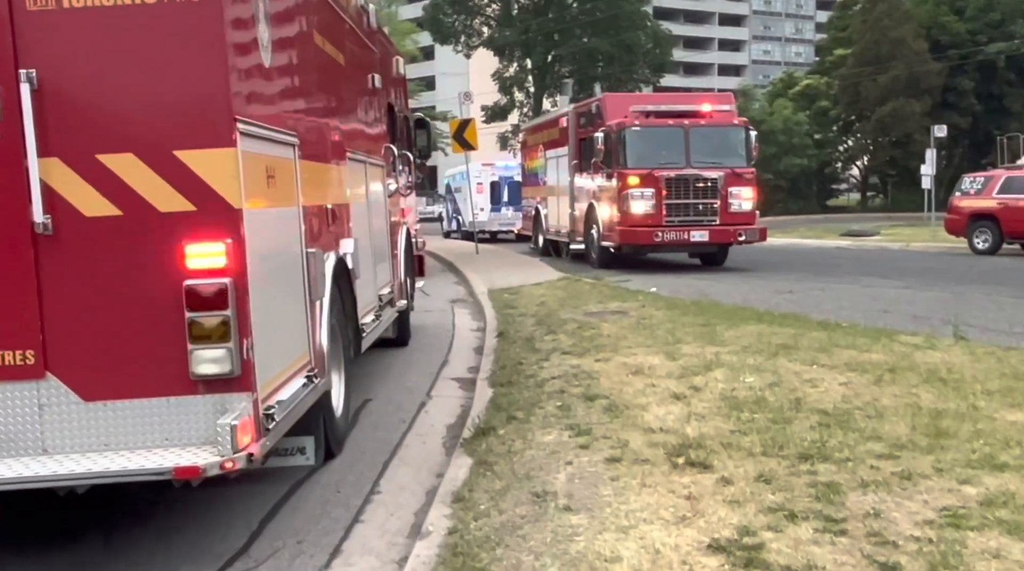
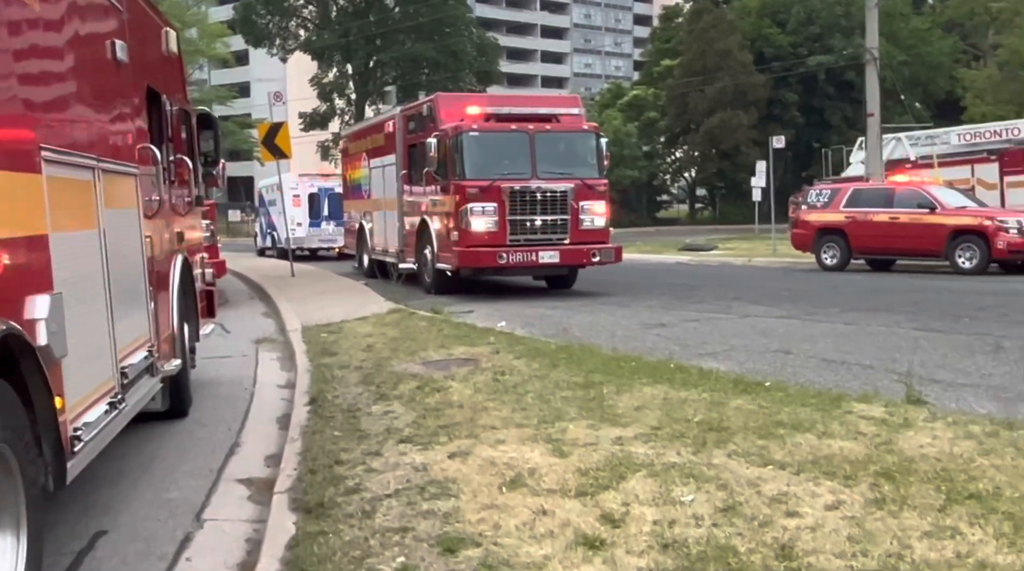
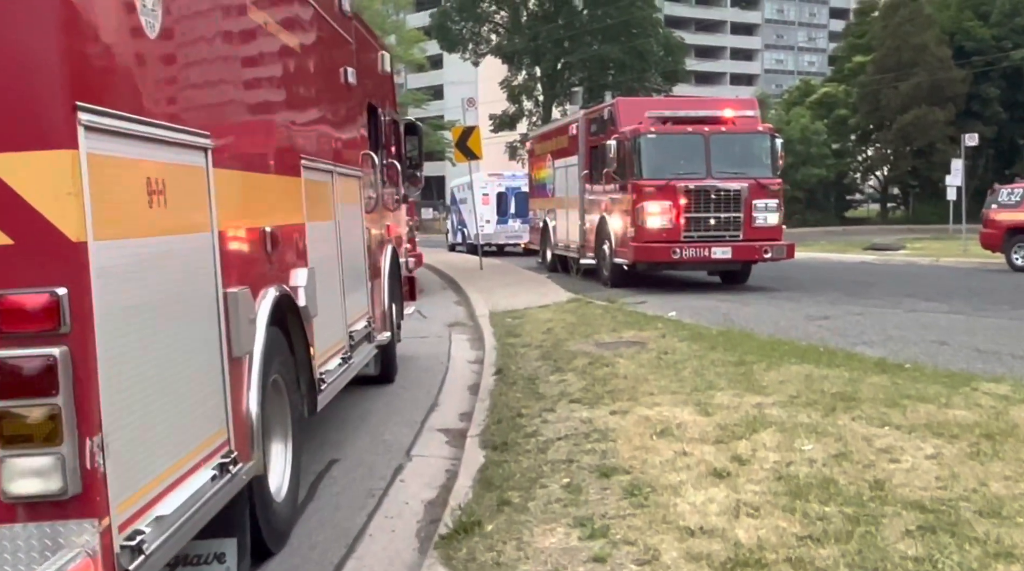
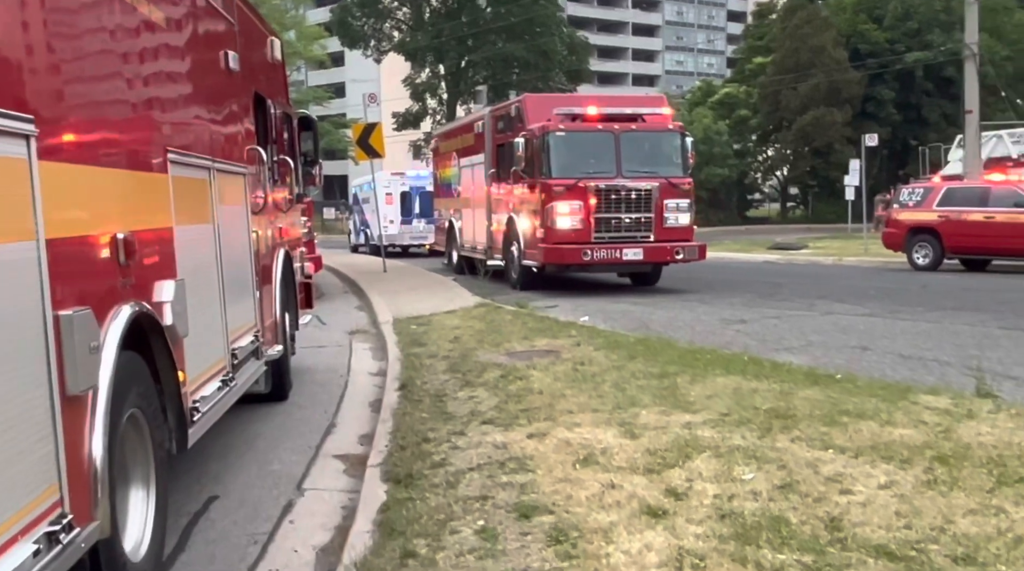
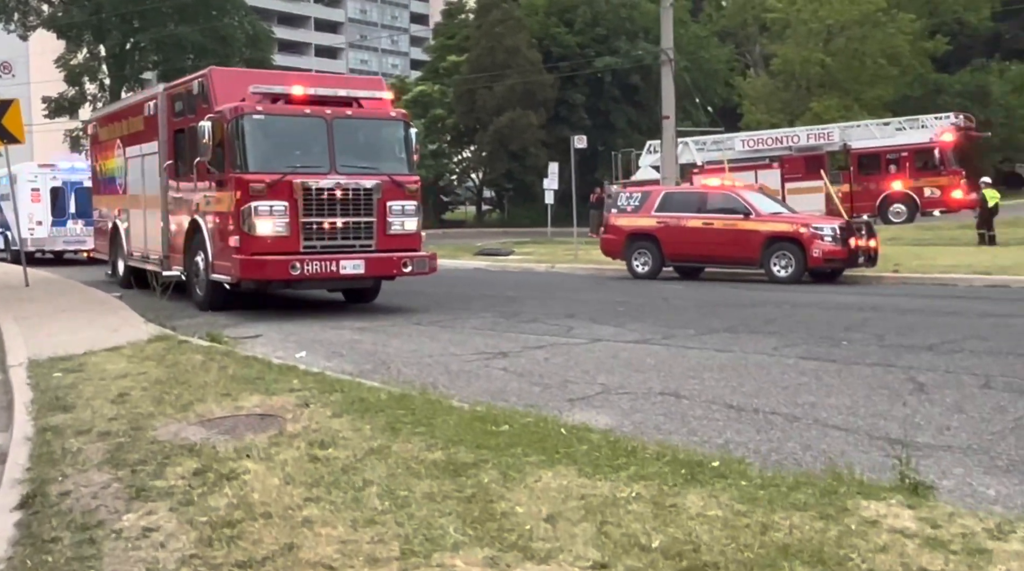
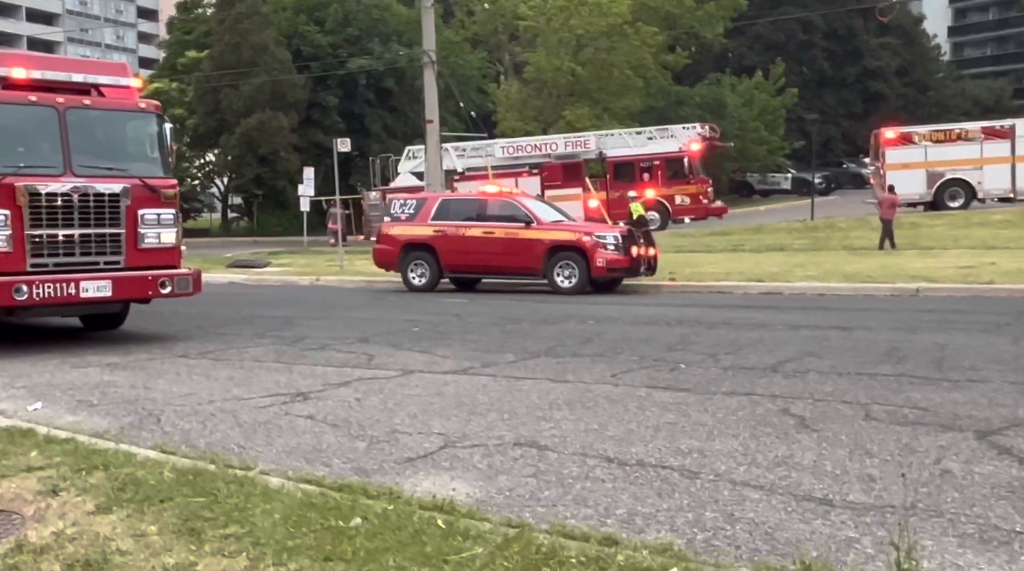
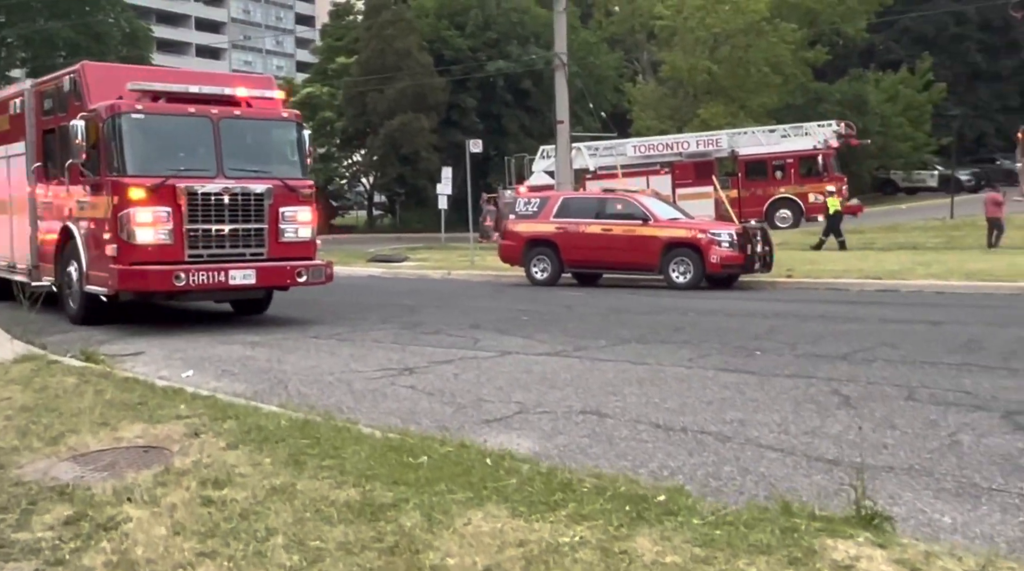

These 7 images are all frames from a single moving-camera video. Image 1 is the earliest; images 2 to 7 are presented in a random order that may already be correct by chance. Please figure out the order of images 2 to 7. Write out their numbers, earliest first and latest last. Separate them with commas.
3, 4, 2, 5, 7, 6
